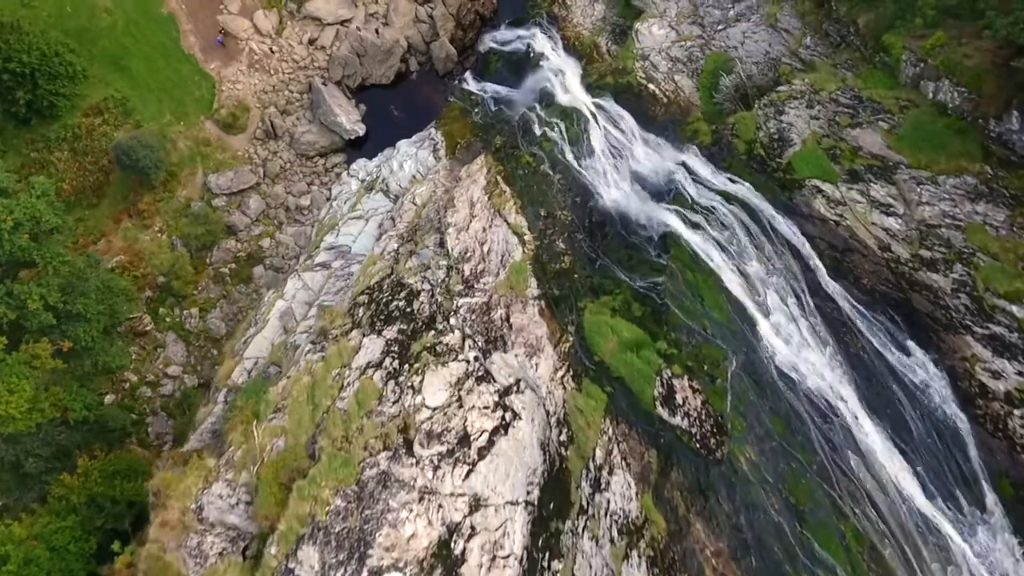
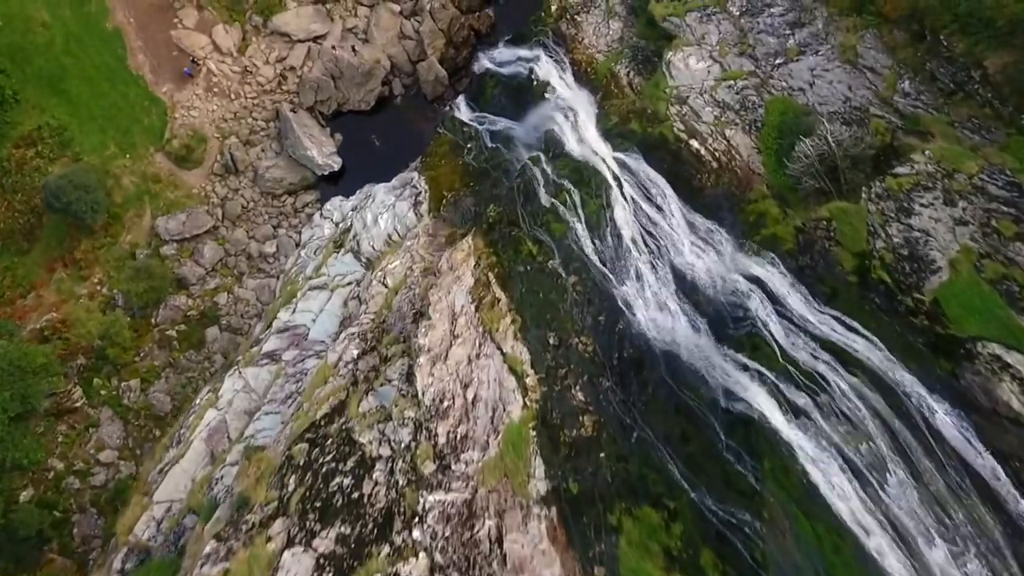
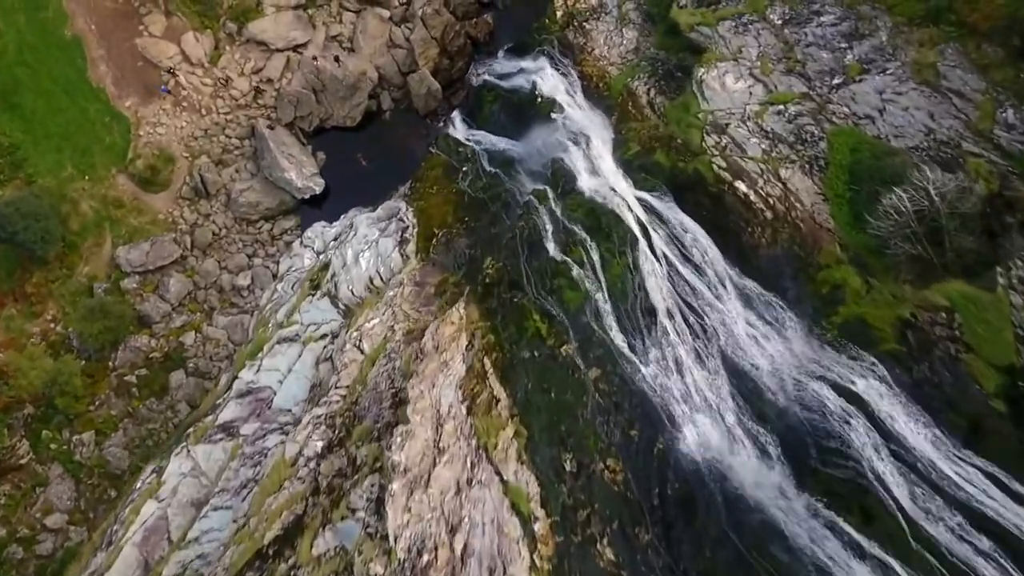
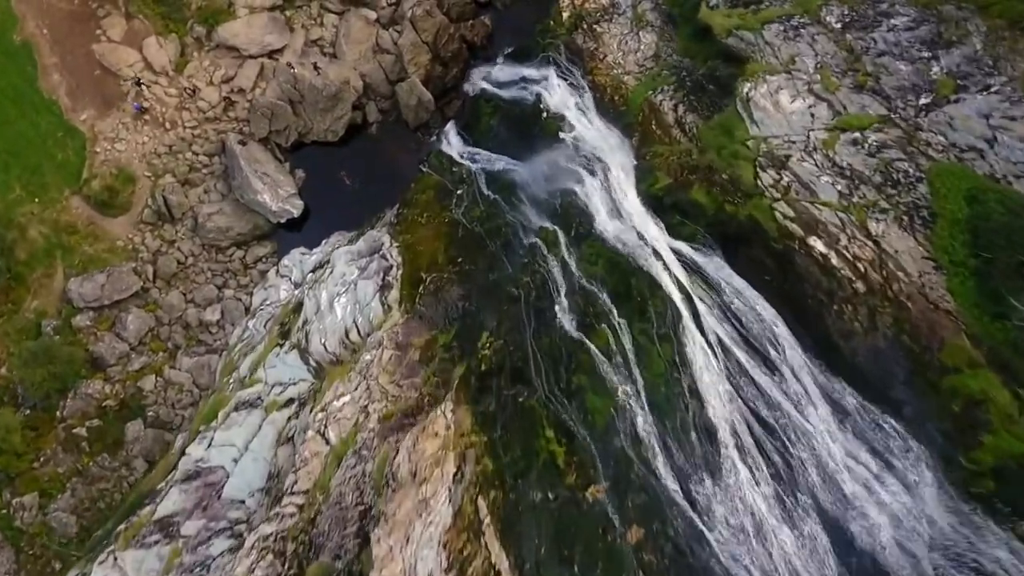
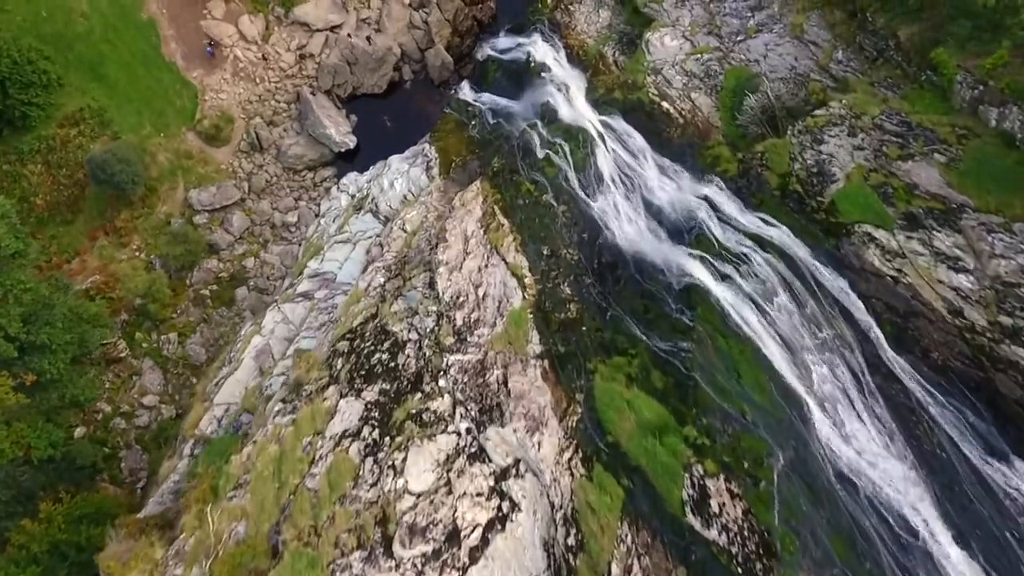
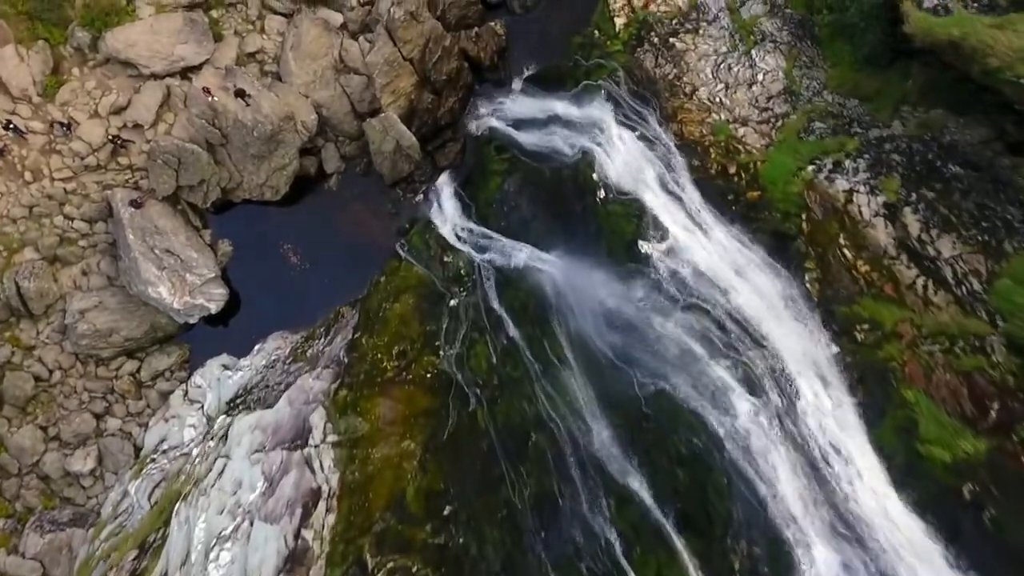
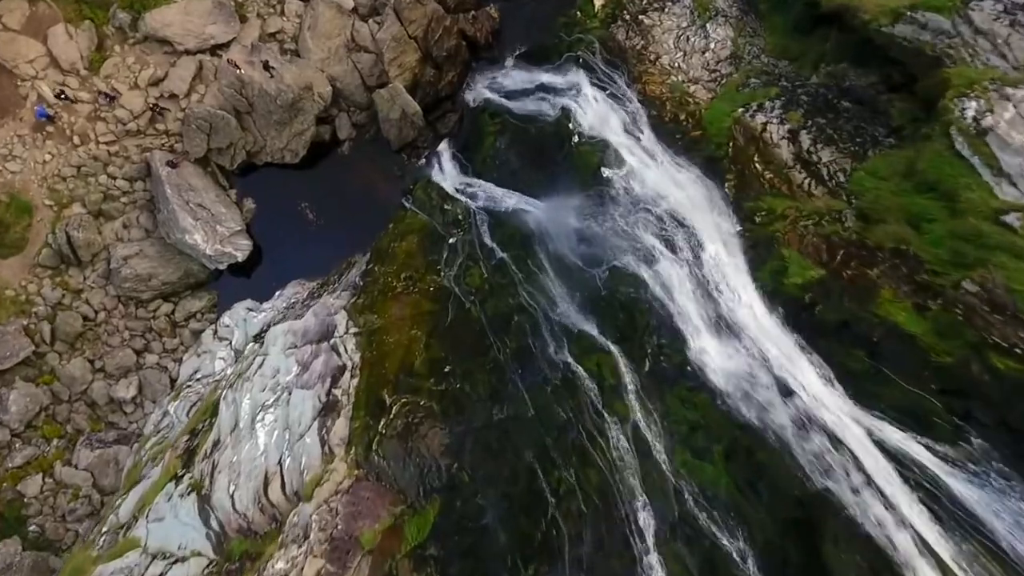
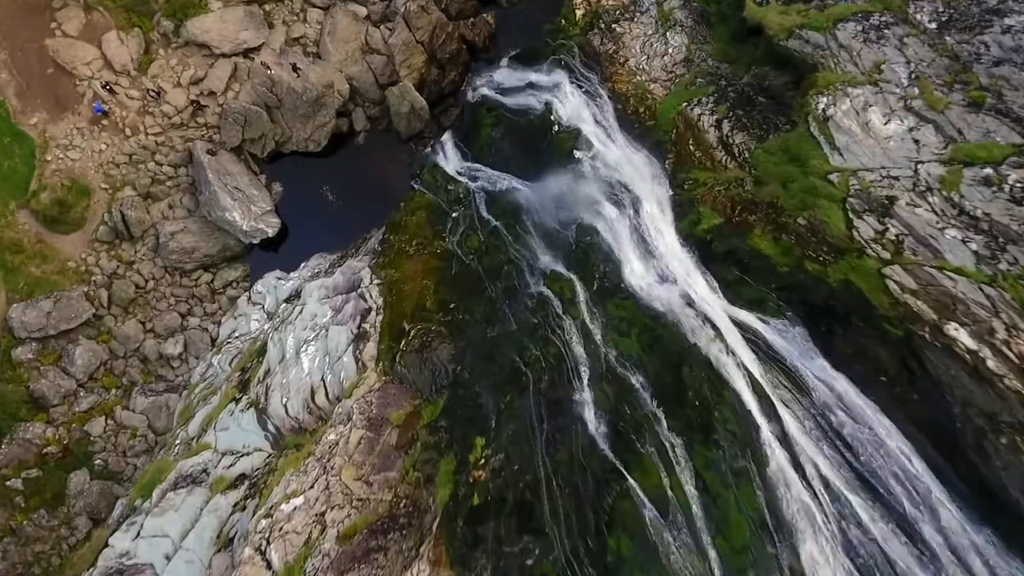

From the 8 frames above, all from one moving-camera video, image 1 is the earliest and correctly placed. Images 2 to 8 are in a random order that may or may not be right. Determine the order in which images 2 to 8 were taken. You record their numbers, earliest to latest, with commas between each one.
5, 2, 3, 4, 8, 7, 6
